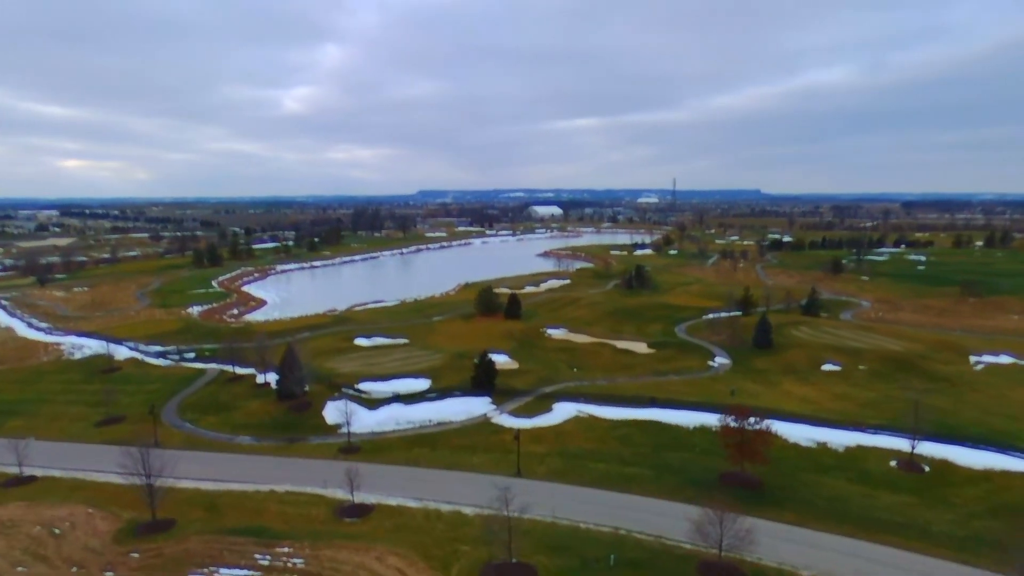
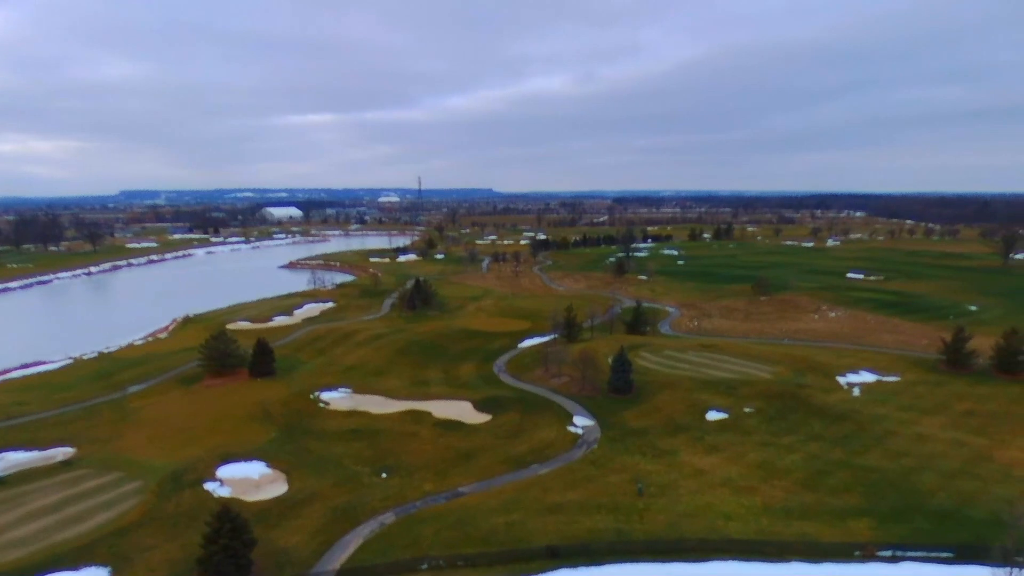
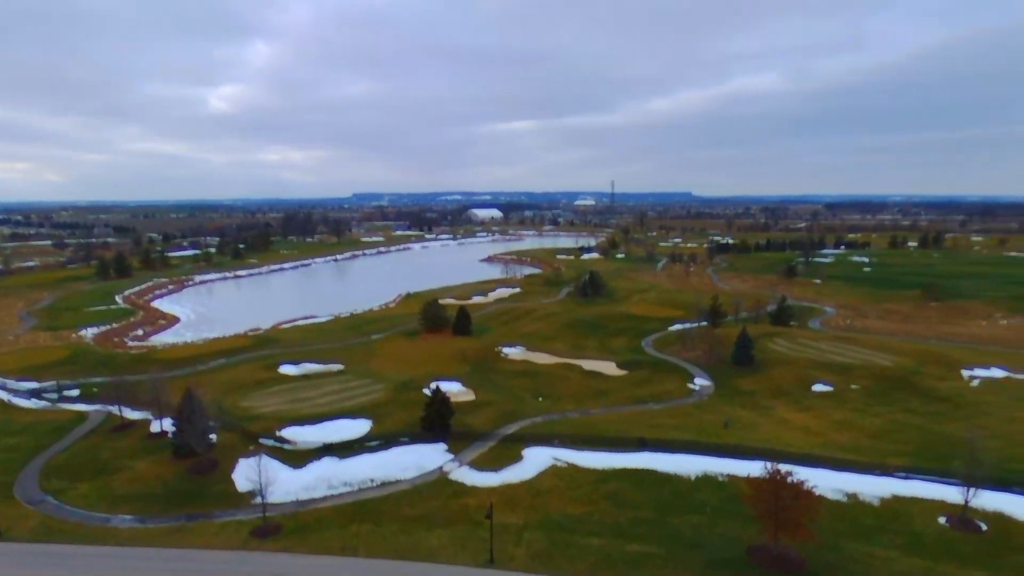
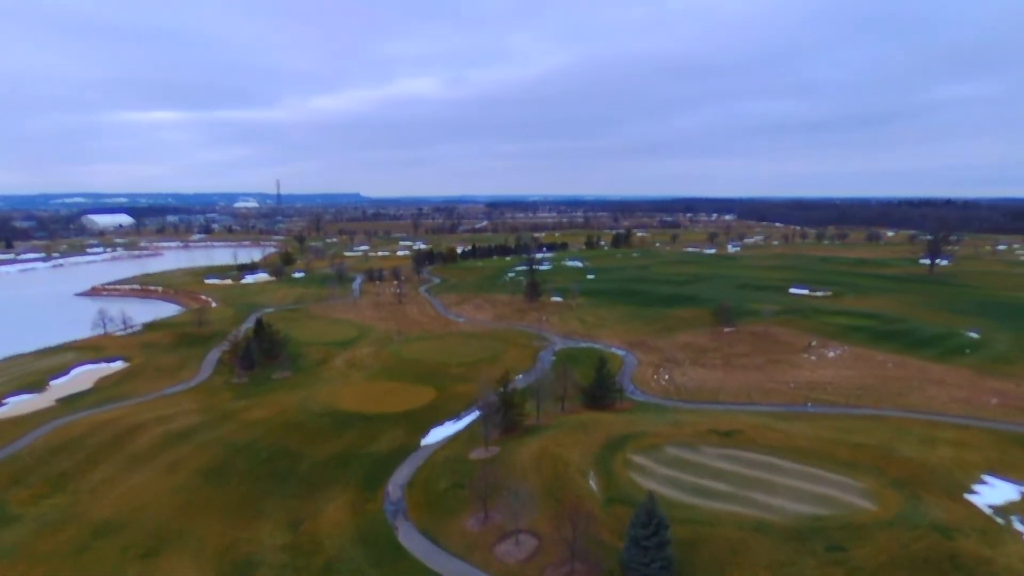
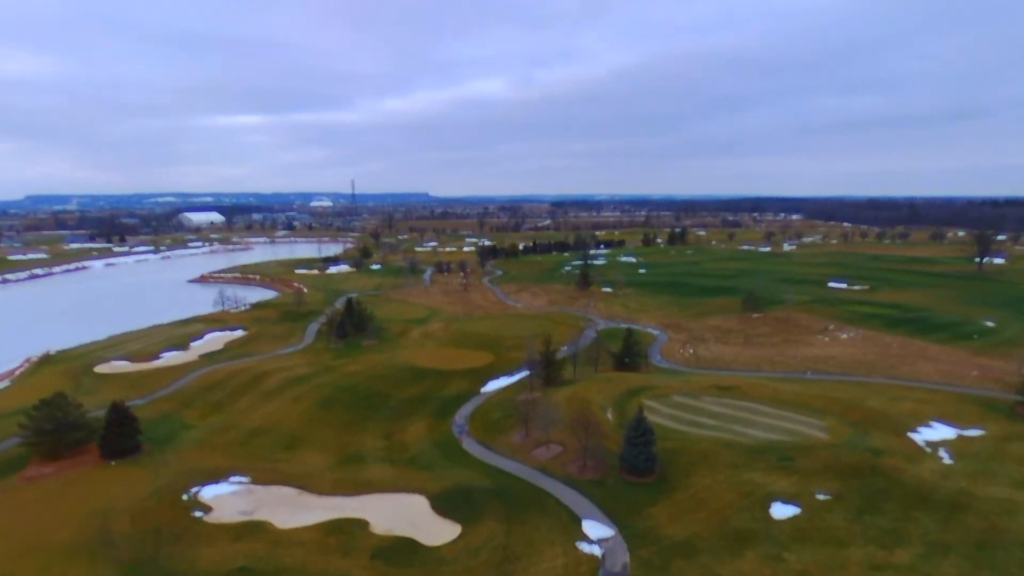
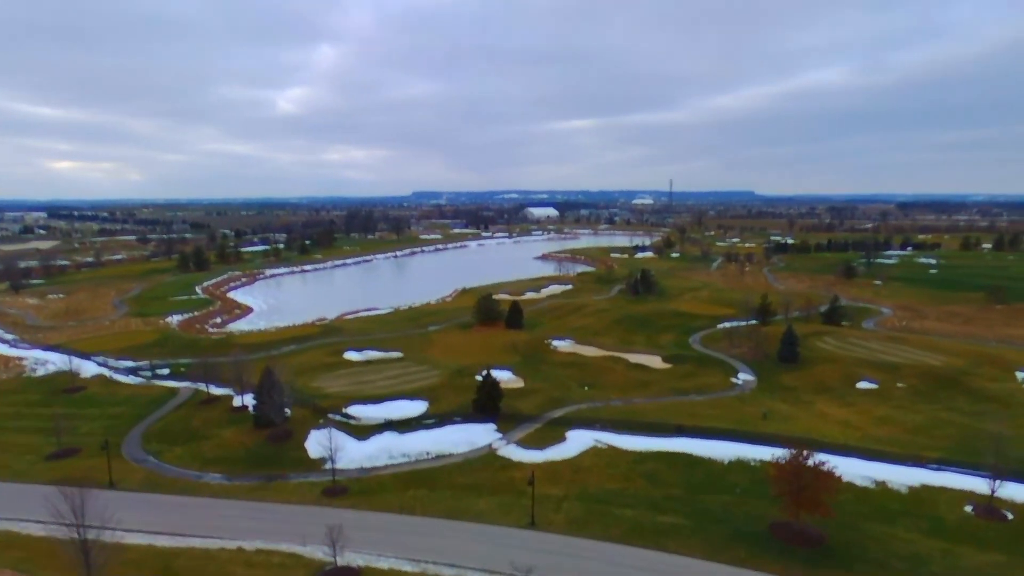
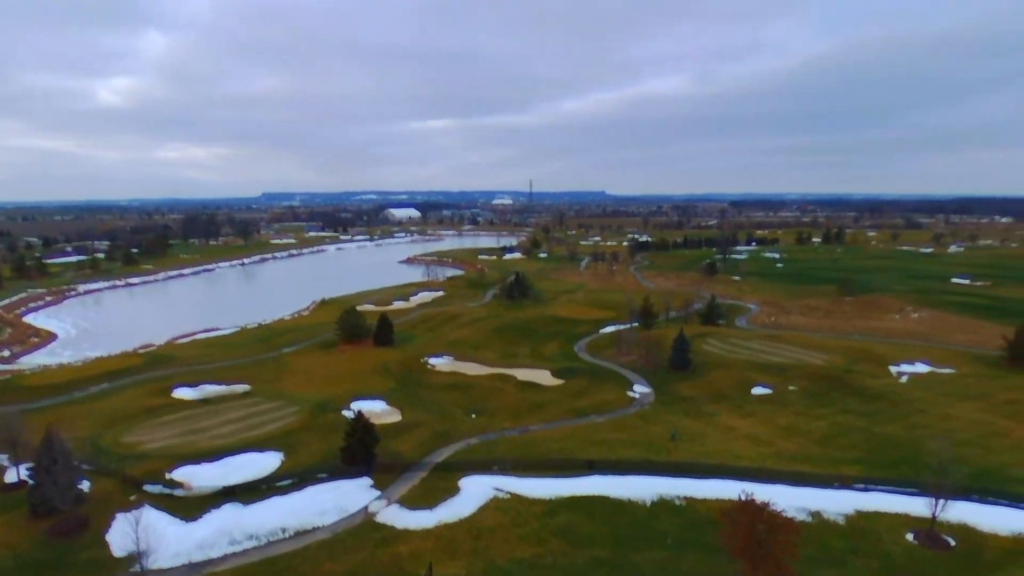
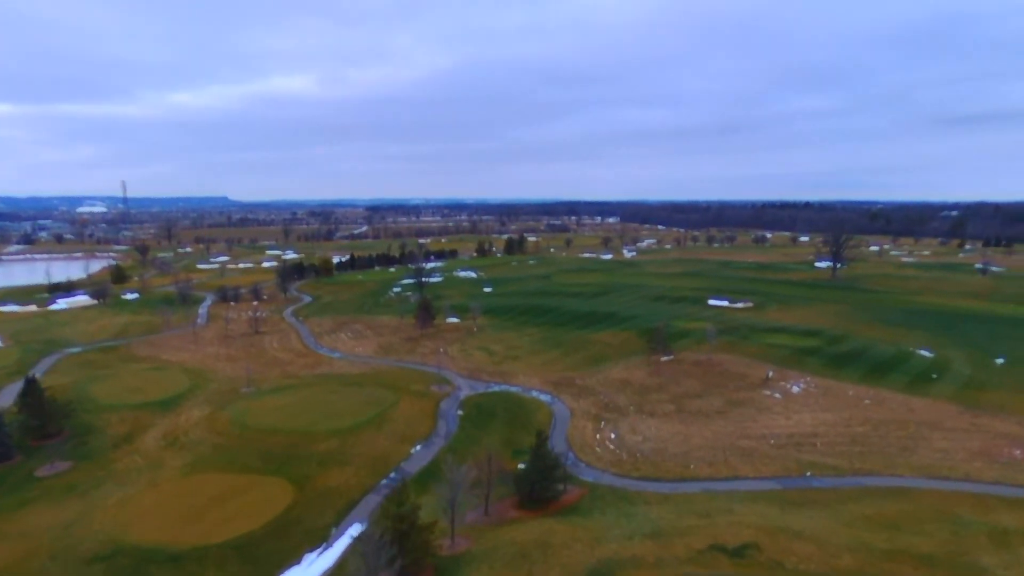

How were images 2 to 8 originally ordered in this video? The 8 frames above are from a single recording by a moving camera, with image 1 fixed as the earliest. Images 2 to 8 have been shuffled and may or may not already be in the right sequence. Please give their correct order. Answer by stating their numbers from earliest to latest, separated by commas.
6, 3, 7, 2, 5, 4, 8
